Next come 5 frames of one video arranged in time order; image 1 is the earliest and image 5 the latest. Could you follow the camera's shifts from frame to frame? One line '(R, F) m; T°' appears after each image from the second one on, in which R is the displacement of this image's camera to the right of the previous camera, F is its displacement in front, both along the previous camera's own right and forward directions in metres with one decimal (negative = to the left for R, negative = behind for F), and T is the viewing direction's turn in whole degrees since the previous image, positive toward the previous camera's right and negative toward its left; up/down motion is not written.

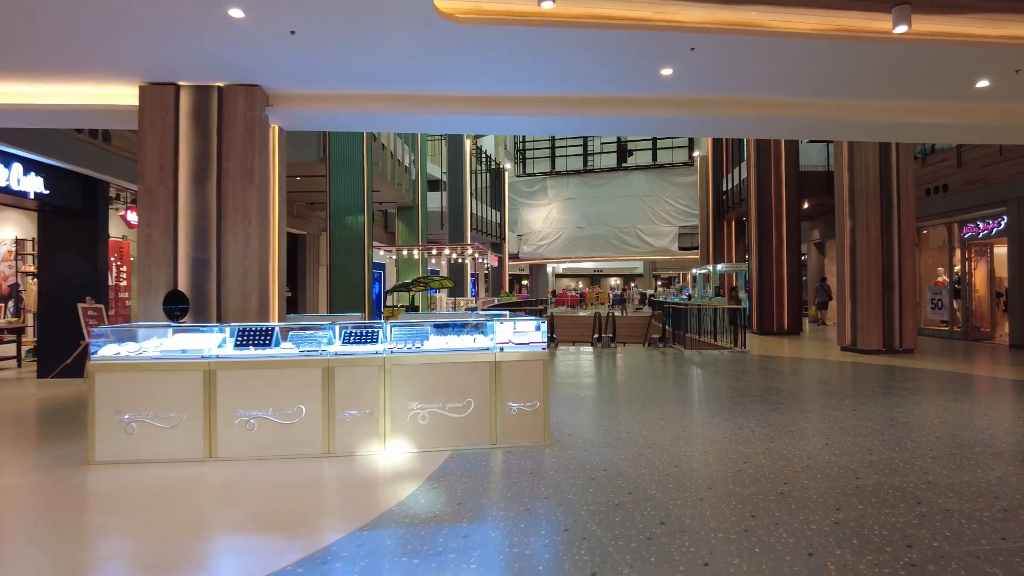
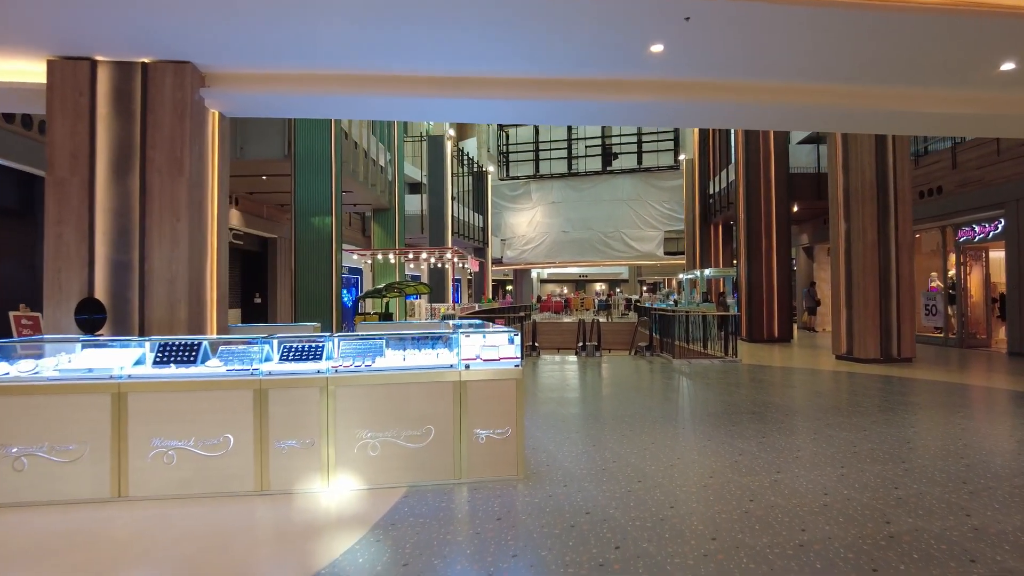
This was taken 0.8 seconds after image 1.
(+0.1, +0.6) m; +1°
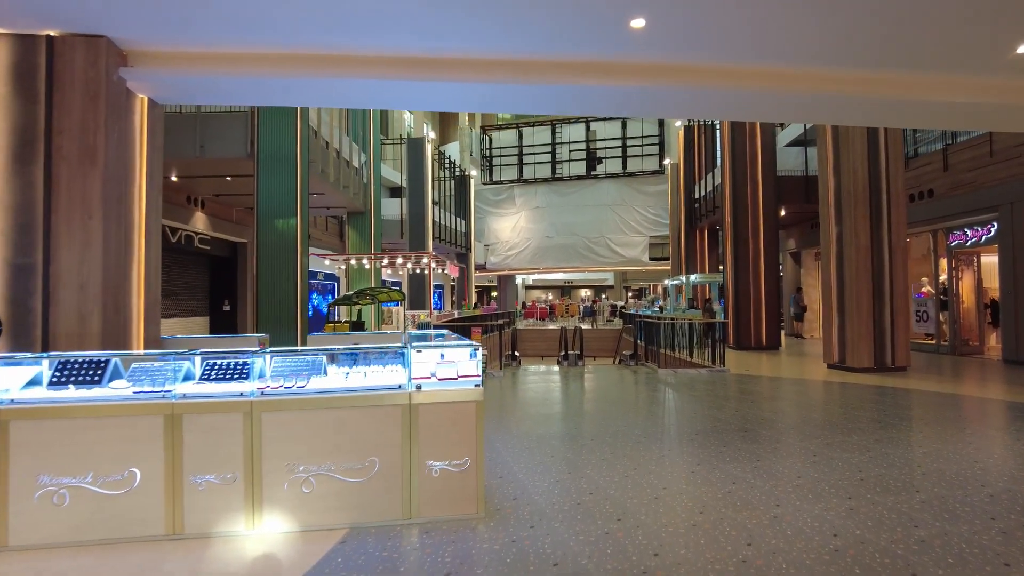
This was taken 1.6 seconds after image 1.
(+0.1, +0.5) m; +1°
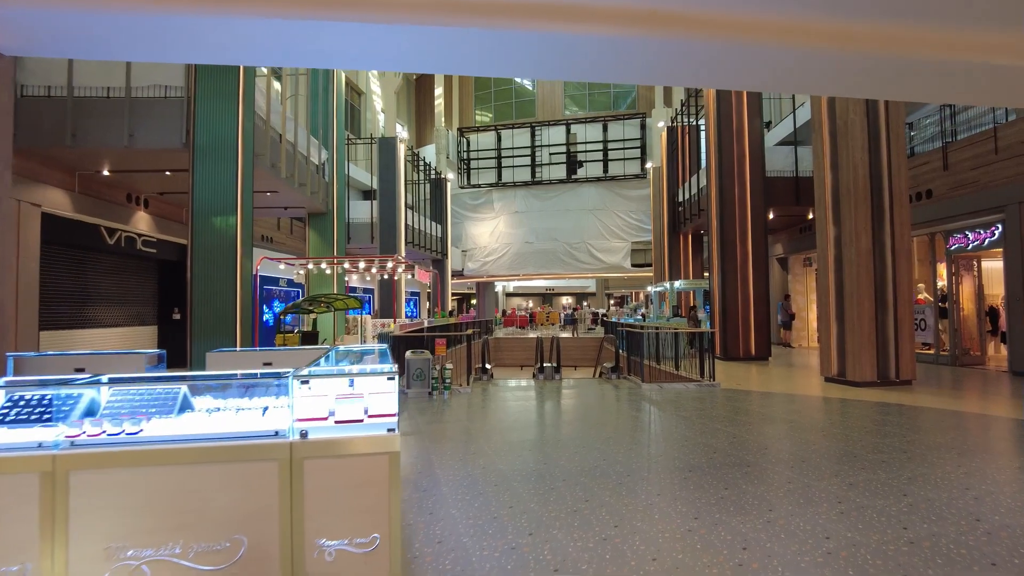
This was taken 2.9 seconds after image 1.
(+0.2, +0.9) m; +1°
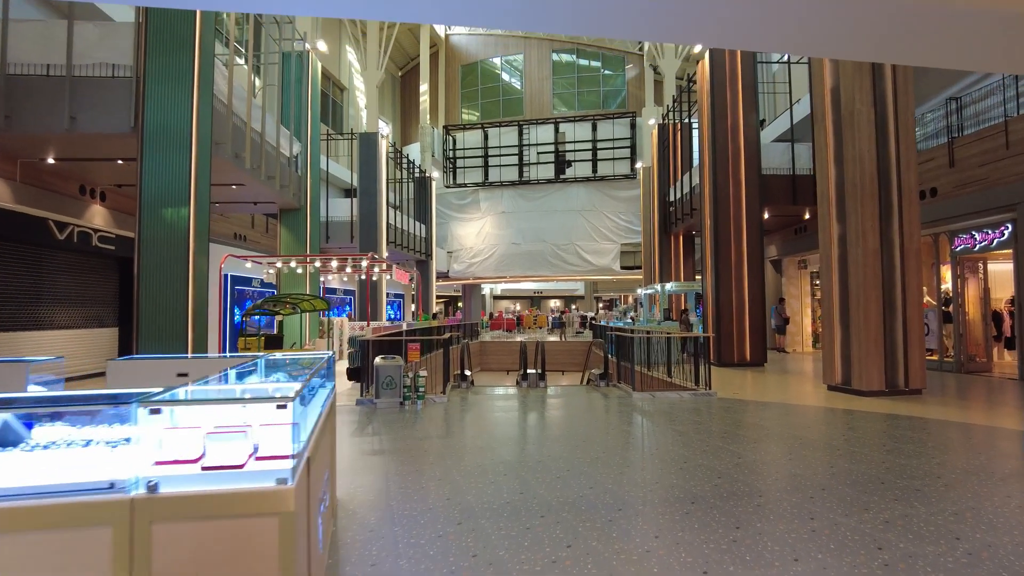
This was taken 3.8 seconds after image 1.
(+0.1, +0.6) m; +1°
